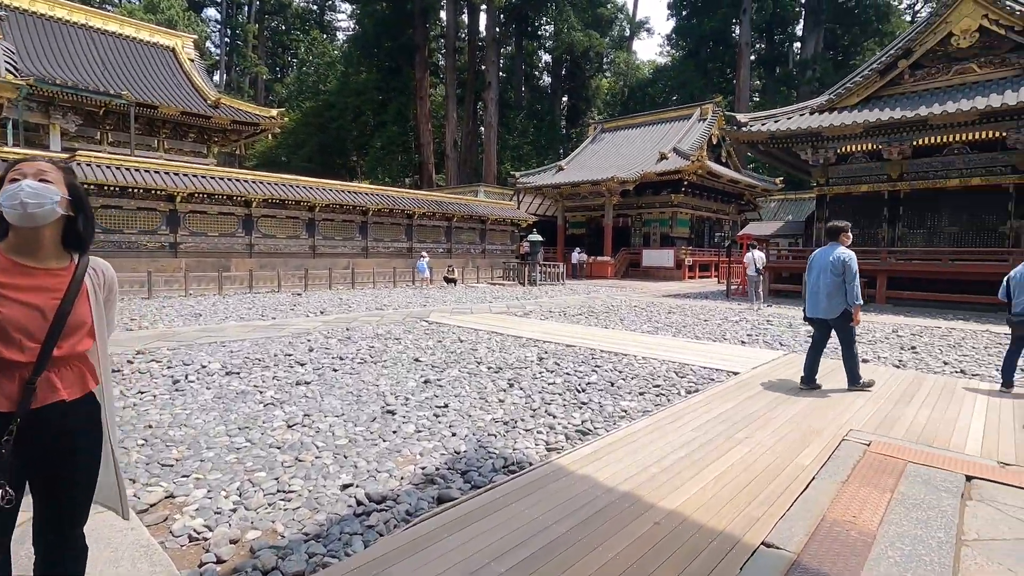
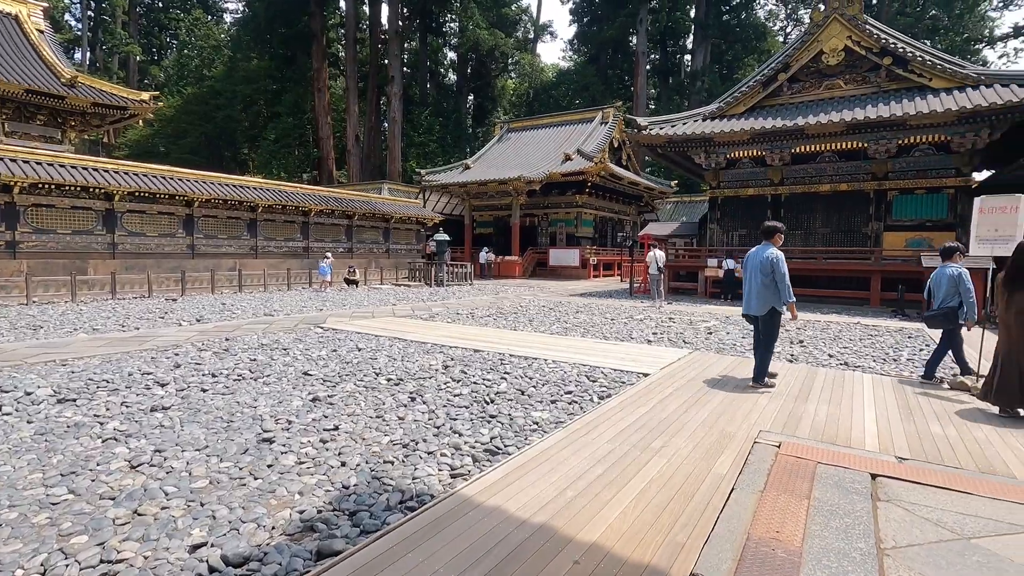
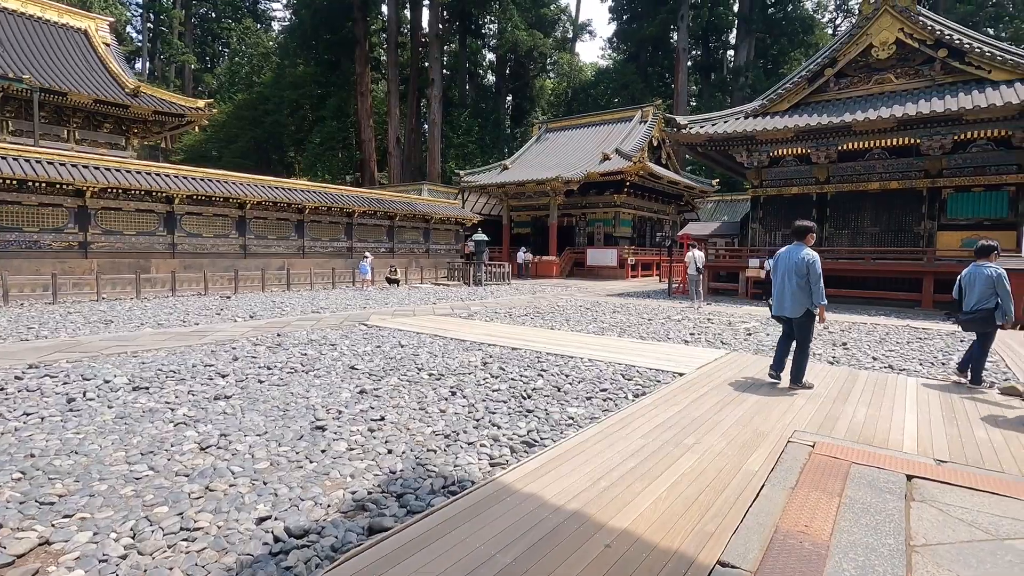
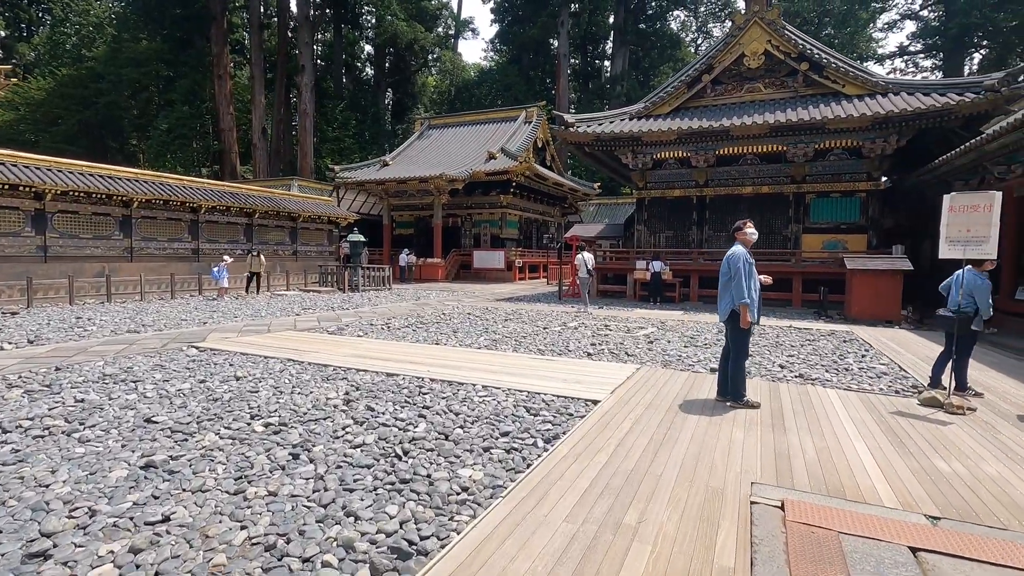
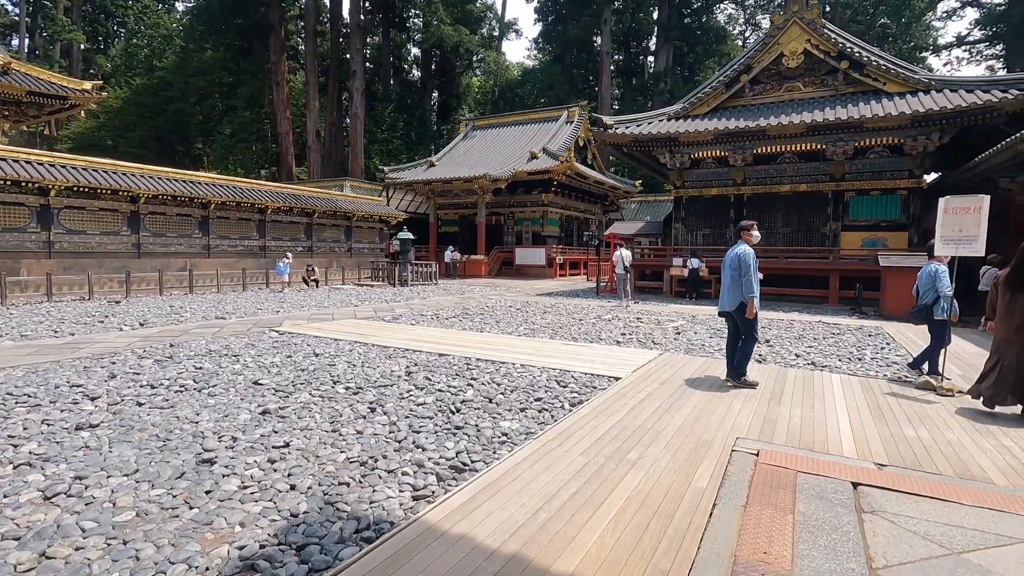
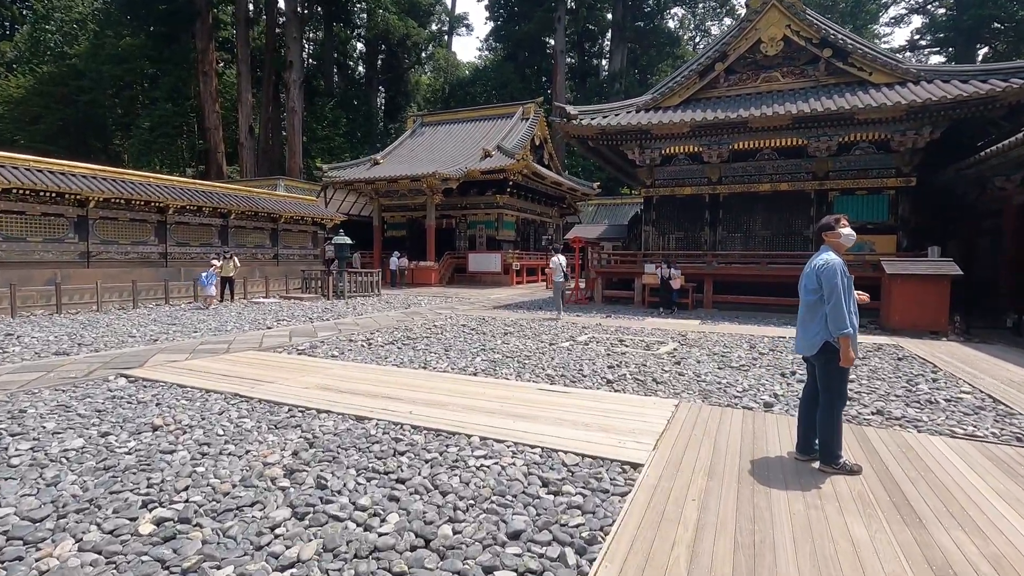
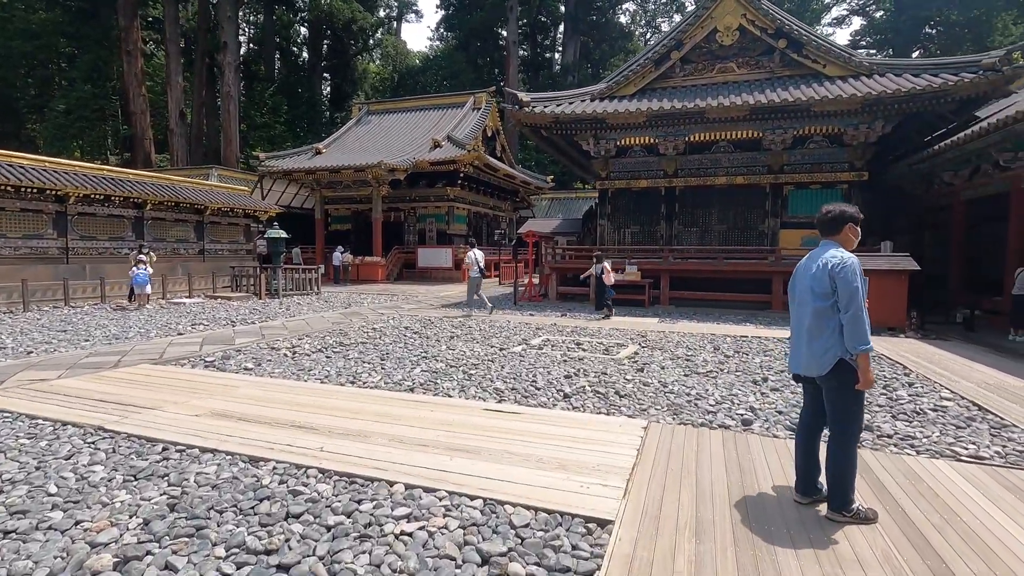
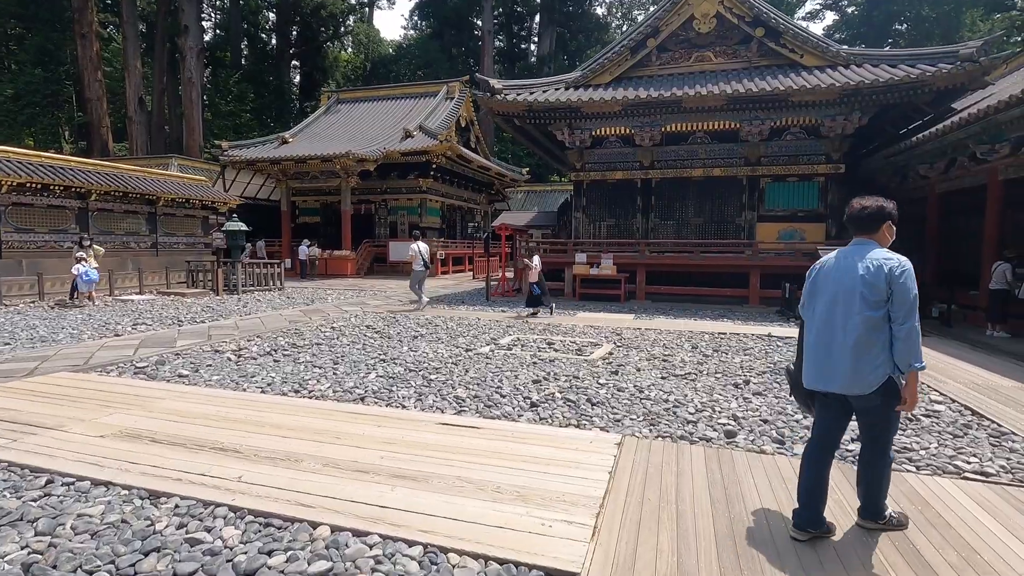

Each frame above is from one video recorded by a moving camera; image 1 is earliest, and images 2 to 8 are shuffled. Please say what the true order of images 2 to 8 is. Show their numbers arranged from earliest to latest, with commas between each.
3, 2, 5, 4, 6, 7, 8
